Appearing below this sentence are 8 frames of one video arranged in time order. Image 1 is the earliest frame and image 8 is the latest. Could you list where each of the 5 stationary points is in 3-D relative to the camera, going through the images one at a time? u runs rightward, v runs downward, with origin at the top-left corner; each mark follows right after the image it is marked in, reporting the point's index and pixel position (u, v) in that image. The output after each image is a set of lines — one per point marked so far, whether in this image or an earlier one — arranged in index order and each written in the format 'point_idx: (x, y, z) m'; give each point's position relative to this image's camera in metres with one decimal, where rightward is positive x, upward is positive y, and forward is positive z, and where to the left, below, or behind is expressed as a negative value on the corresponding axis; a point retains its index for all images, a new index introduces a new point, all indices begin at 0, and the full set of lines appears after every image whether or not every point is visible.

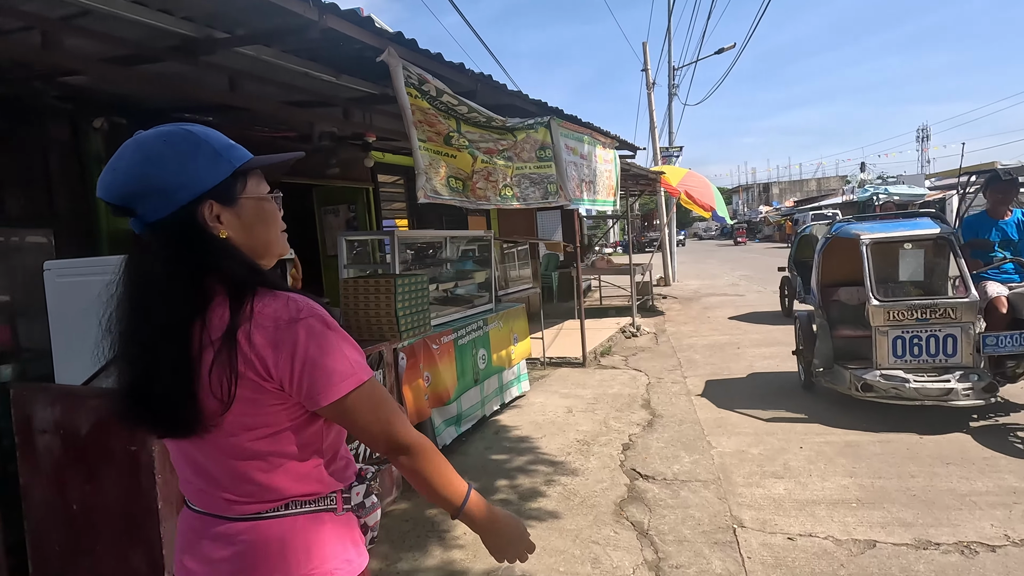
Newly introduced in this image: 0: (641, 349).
0: (+2.0, -0.9, +8.1) m
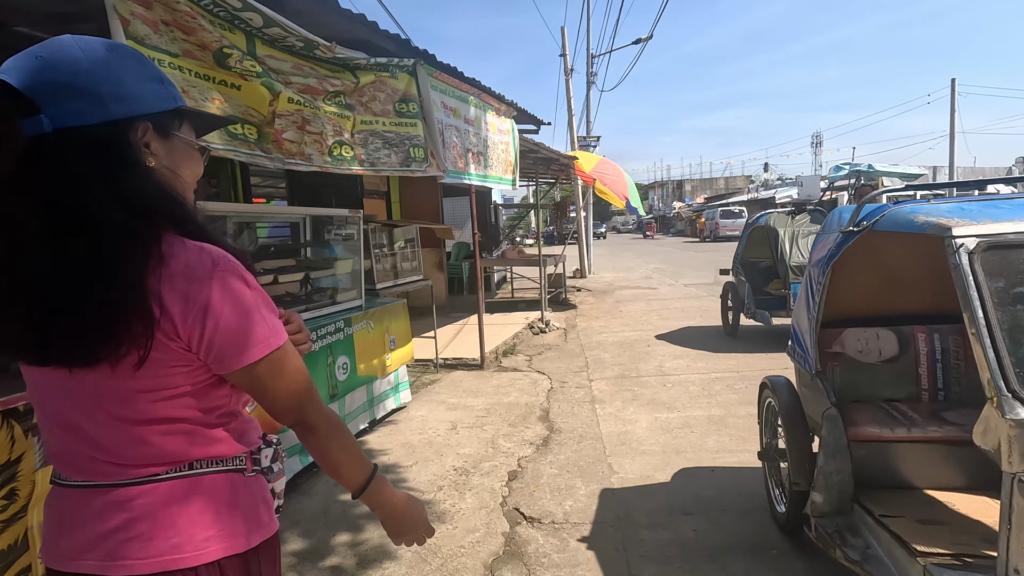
0: (+0.5, -0.8, +7.4) m
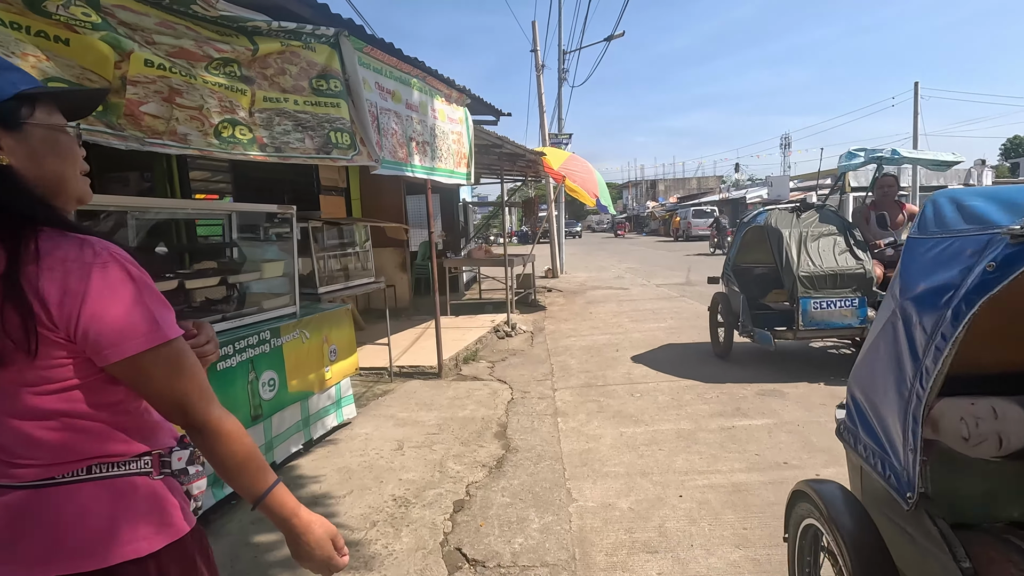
0: (0.0, -0.9, +7.1) m
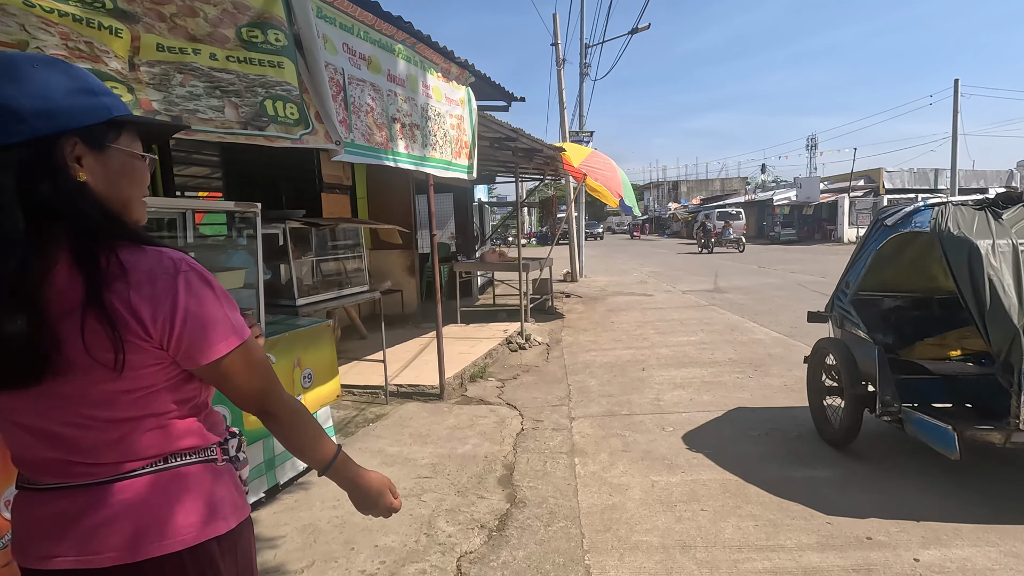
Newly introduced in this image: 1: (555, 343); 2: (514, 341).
0: (+0.2, -1.0, +6.3) m
1: (+0.6, -0.8, +7.7) m
2: (0.0, -0.8, +7.4) m
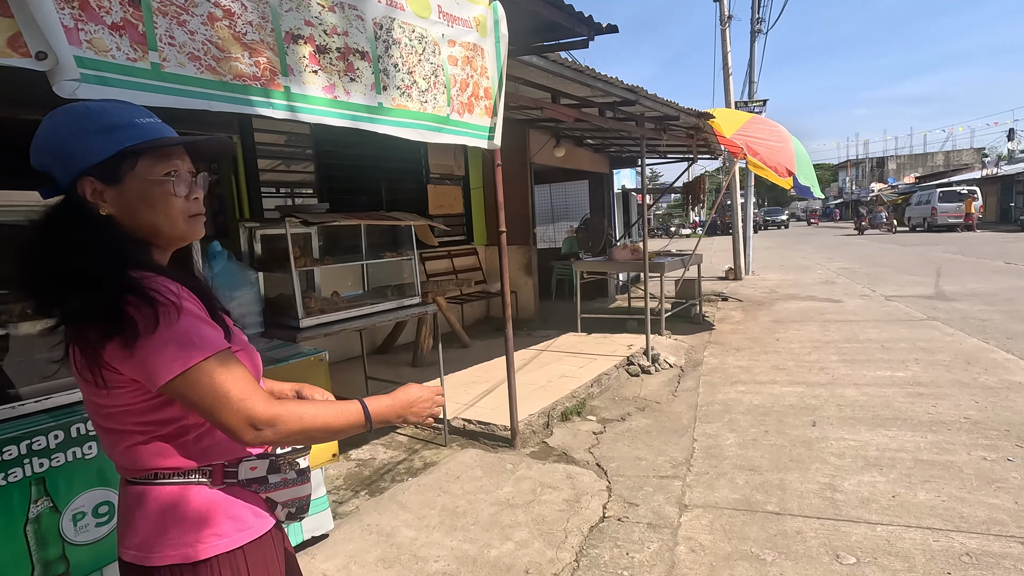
0: (+1.2, -1.1, +4.8) m
1: (+2.0, -0.9, +6.0) m
2: (+1.4, -0.8, +5.9) m
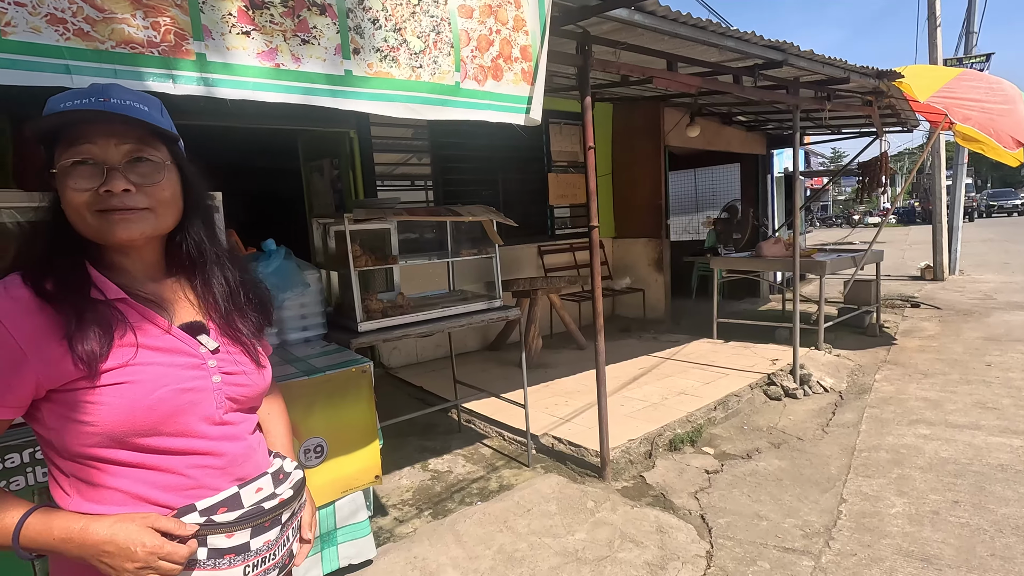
0: (+1.9, -1.1, +3.9) m
1: (+3.1, -1.0, +4.8) m
2: (+2.4, -0.9, +4.9) m
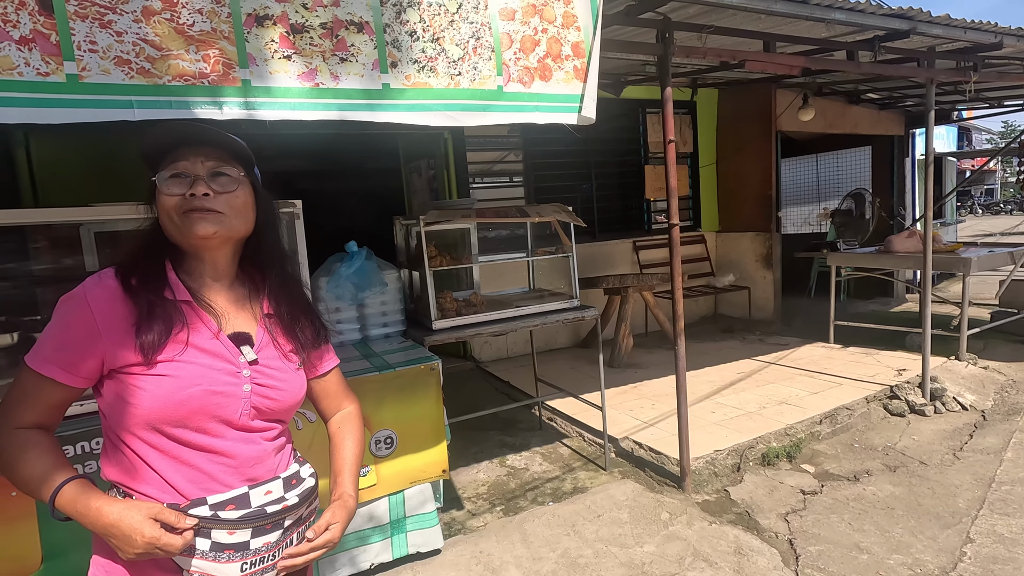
0: (+2.4, -1.1, +3.4) m
1: (+3.8, -1.0, +4.1) m
2: (+3.1, -0.9, +4.3) m
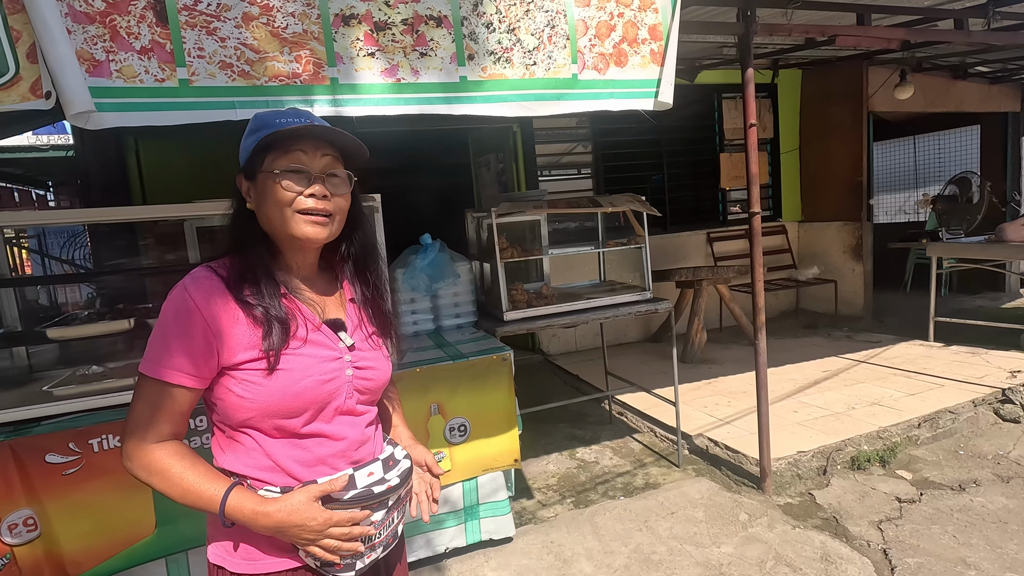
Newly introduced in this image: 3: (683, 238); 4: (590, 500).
0: (+2.9, -1.1, +3.1) m
1: (+4.3, -0.9, +3.6) m
2: (+3.7, -0.8, +3.9) m
3: (+2.1, +0.6, +6.5) m
4: (+0.5, -1.2, +3.1) m
